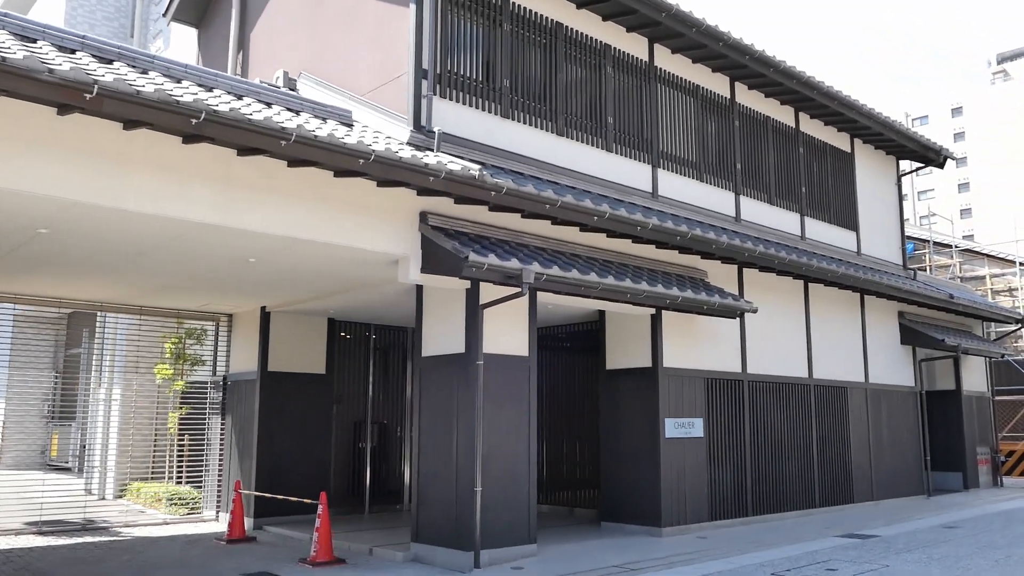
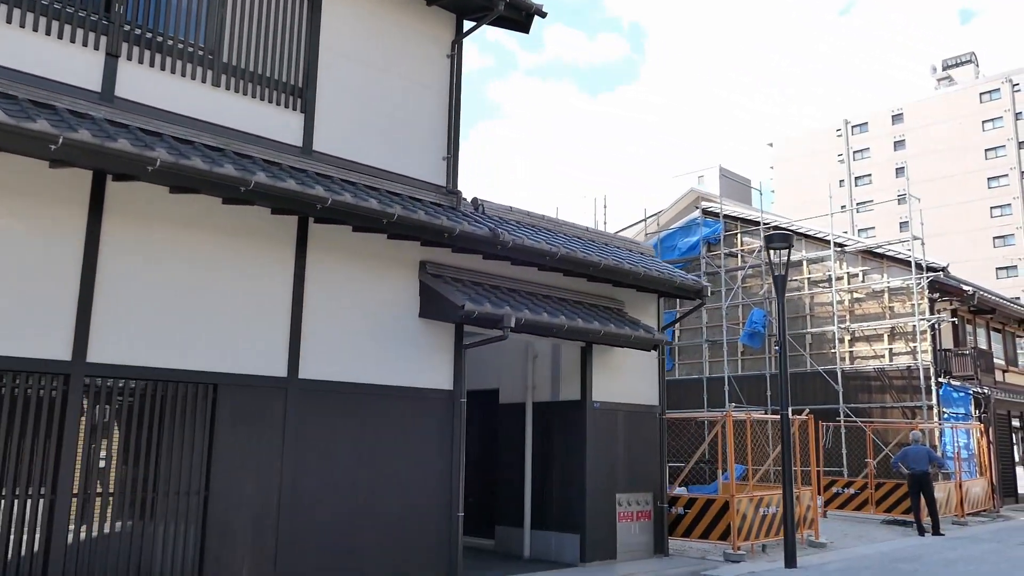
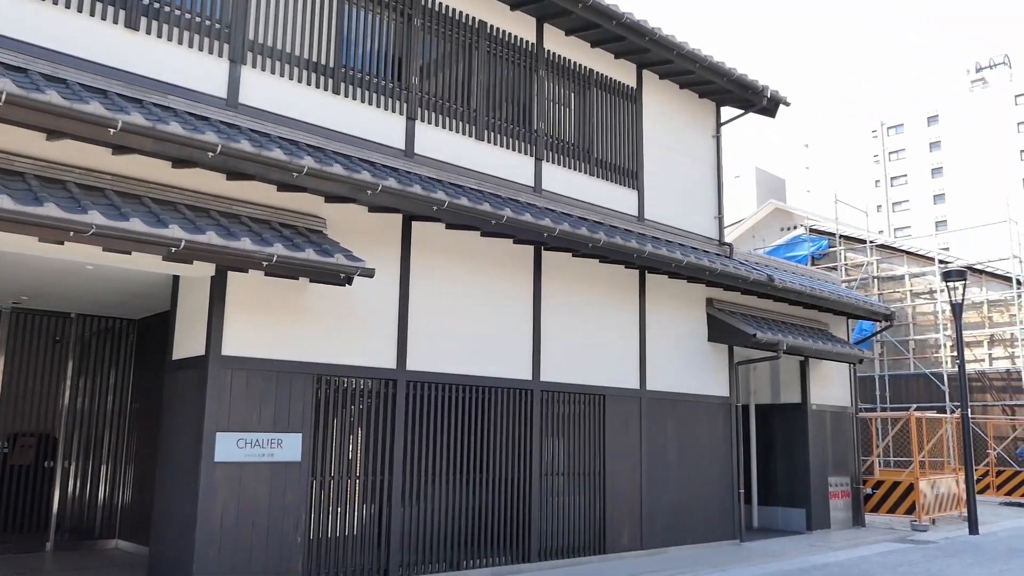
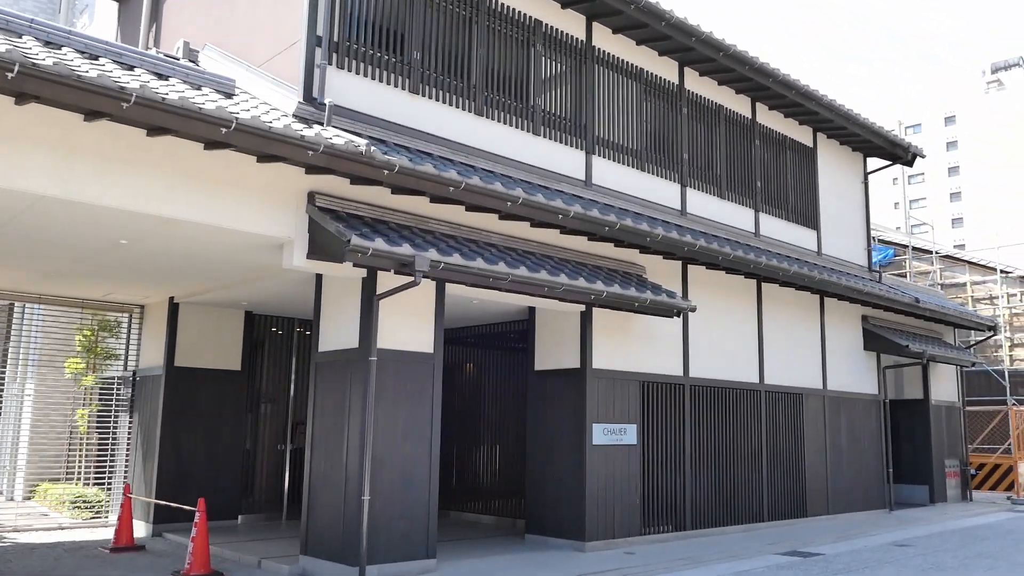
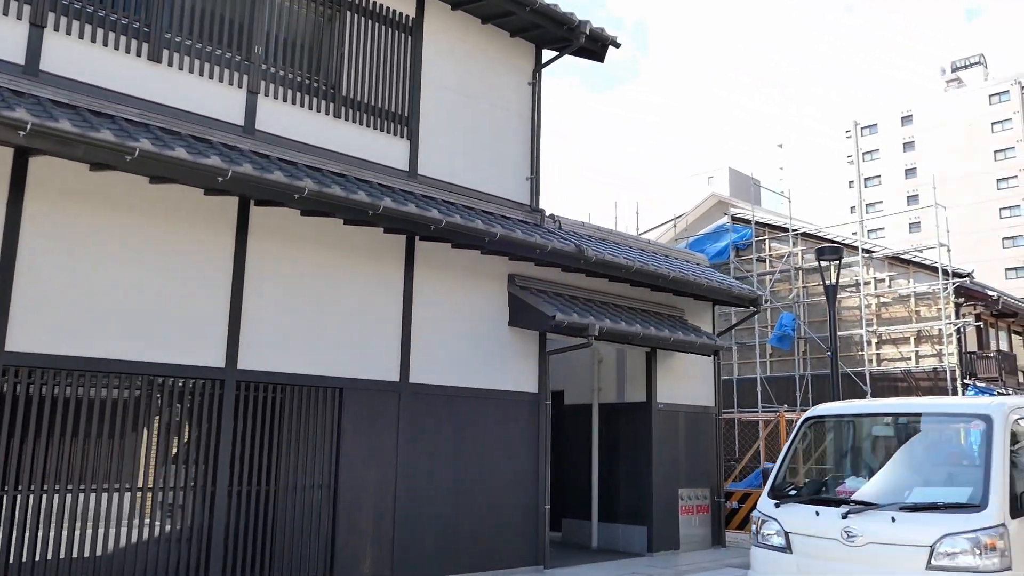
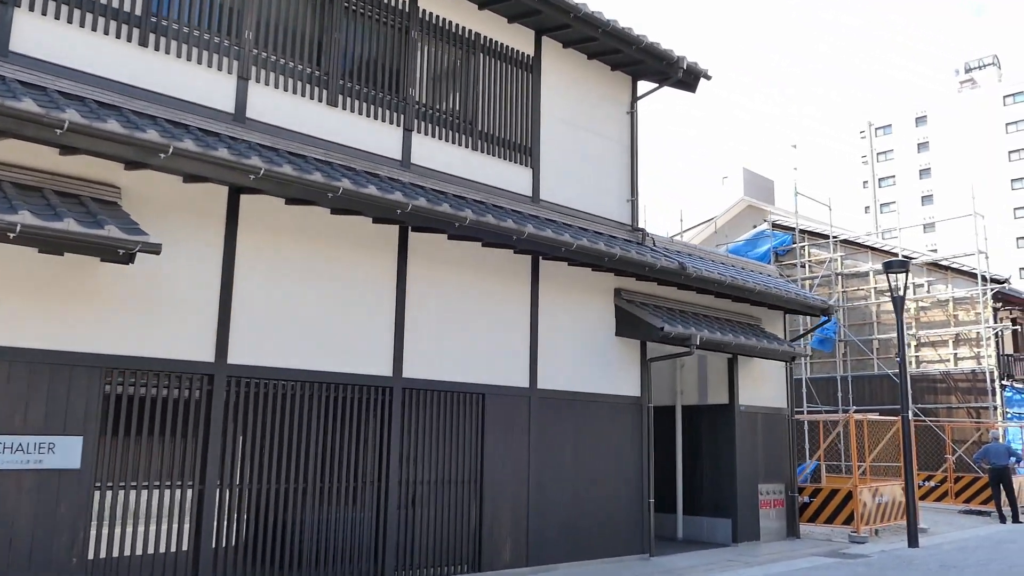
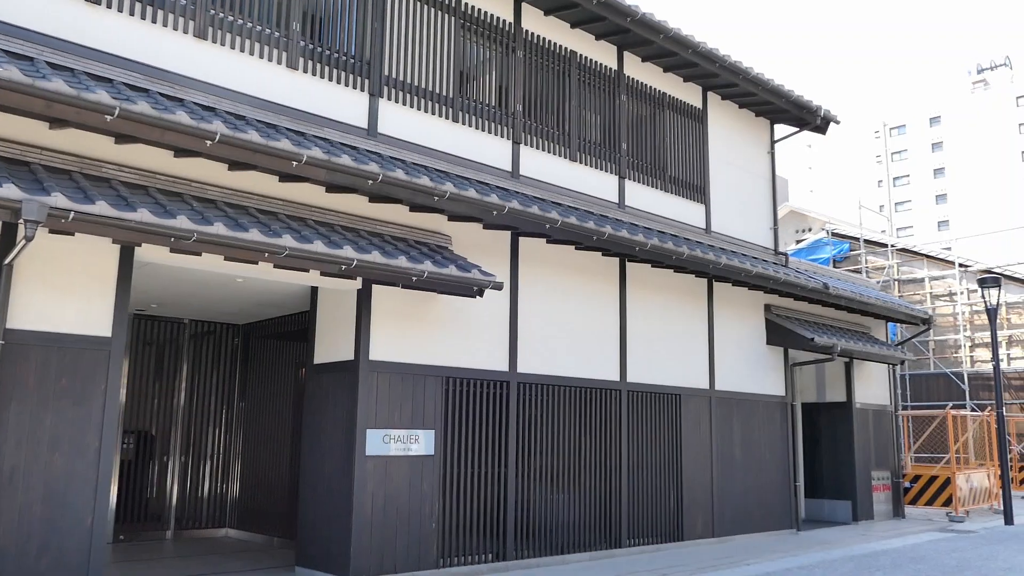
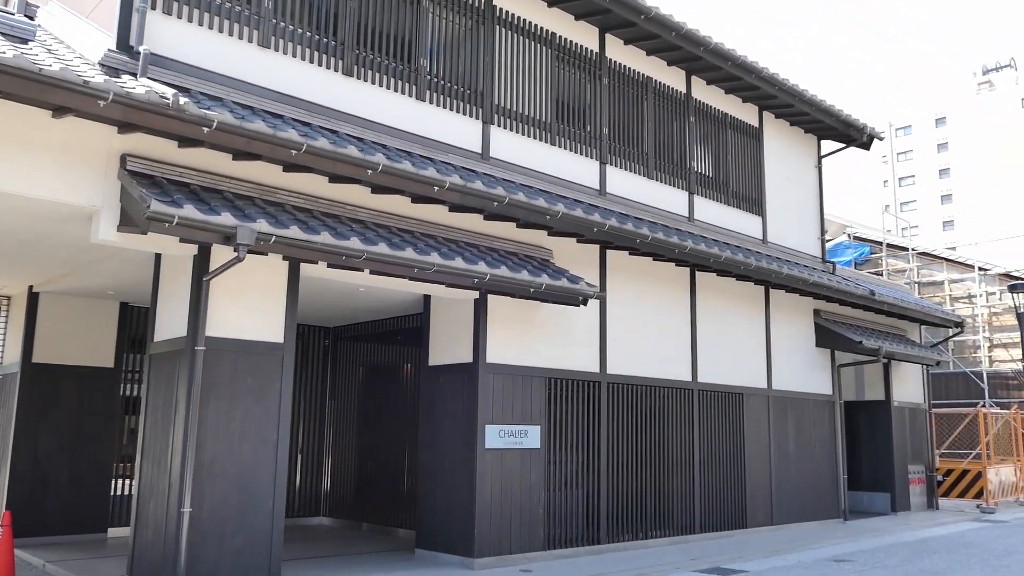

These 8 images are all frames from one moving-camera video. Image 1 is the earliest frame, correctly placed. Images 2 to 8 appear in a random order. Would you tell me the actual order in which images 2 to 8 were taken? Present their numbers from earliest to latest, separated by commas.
4, 8, 7, 3, 6, 5, 2
